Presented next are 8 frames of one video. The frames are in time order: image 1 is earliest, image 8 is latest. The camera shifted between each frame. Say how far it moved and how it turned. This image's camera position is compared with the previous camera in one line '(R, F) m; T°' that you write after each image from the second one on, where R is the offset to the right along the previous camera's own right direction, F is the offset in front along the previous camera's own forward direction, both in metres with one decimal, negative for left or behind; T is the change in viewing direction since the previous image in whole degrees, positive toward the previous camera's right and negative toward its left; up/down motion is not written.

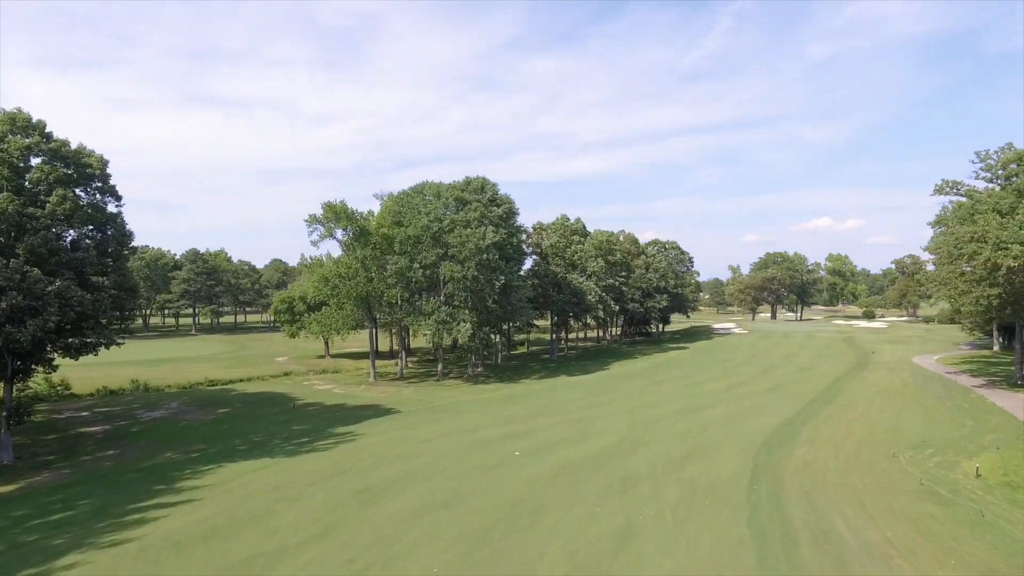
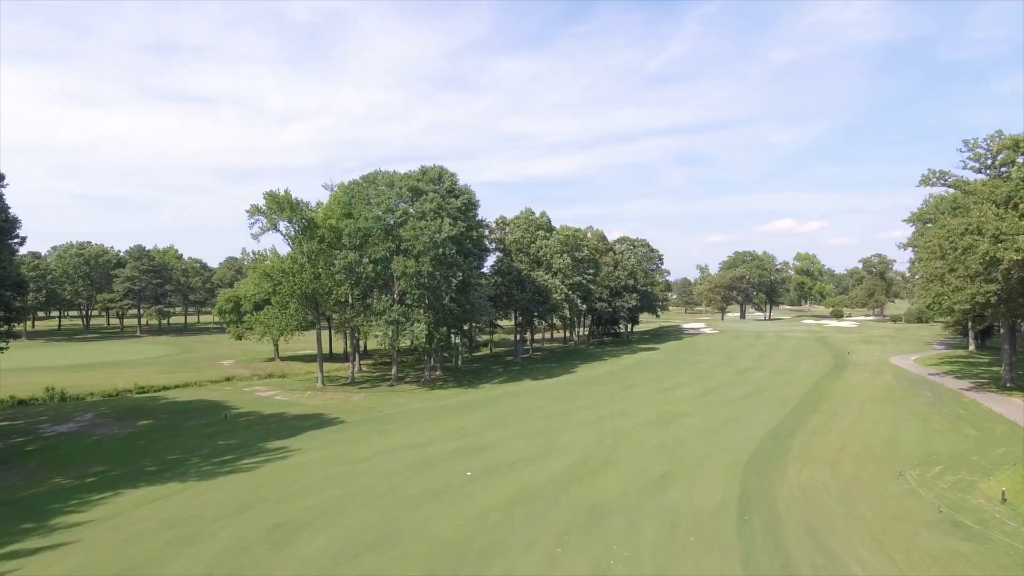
(+0.4, +2.7) m; +2°
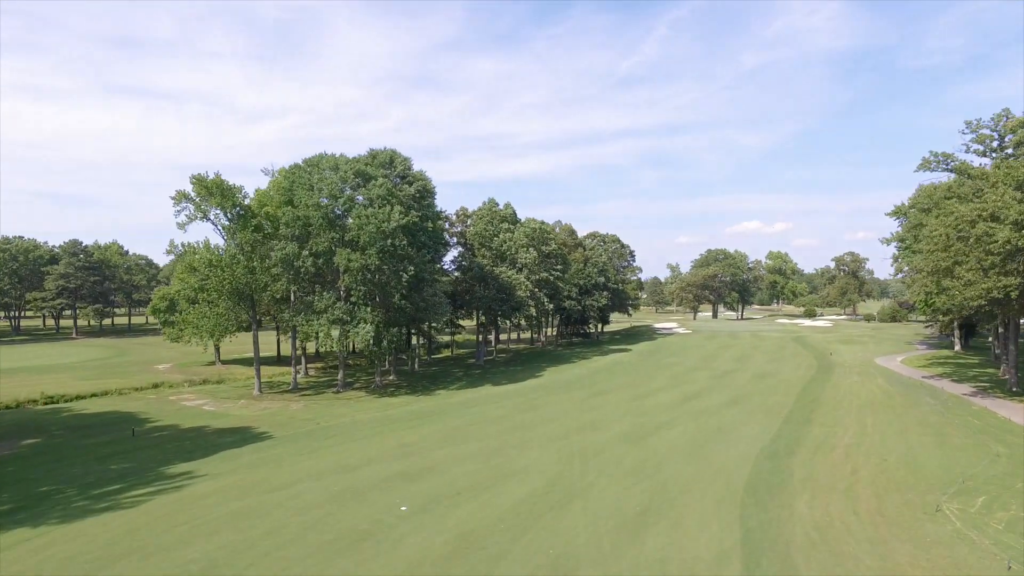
(+0.5, +3.4) m; +2°
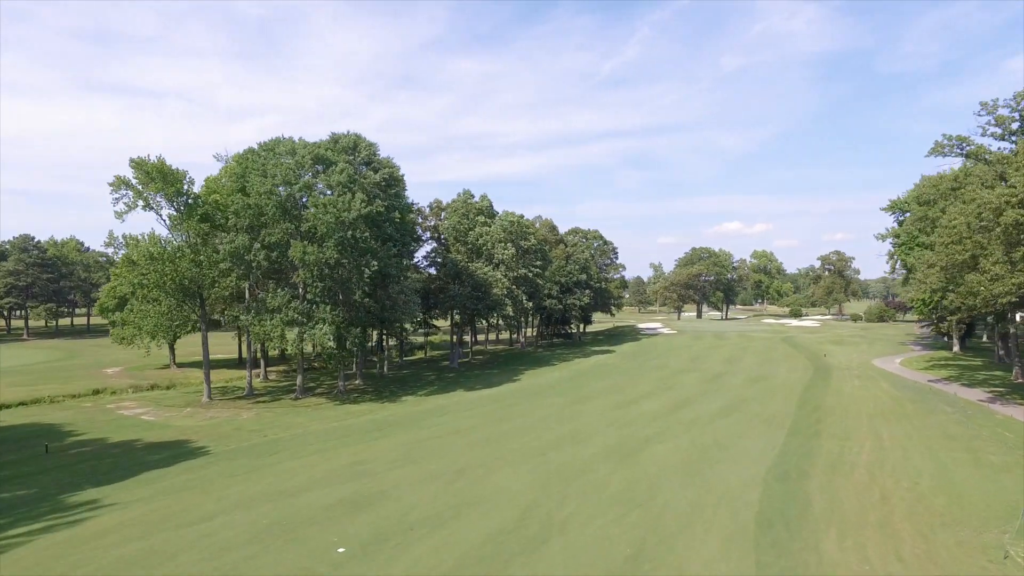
(+0.3, +2.7) m; +1°
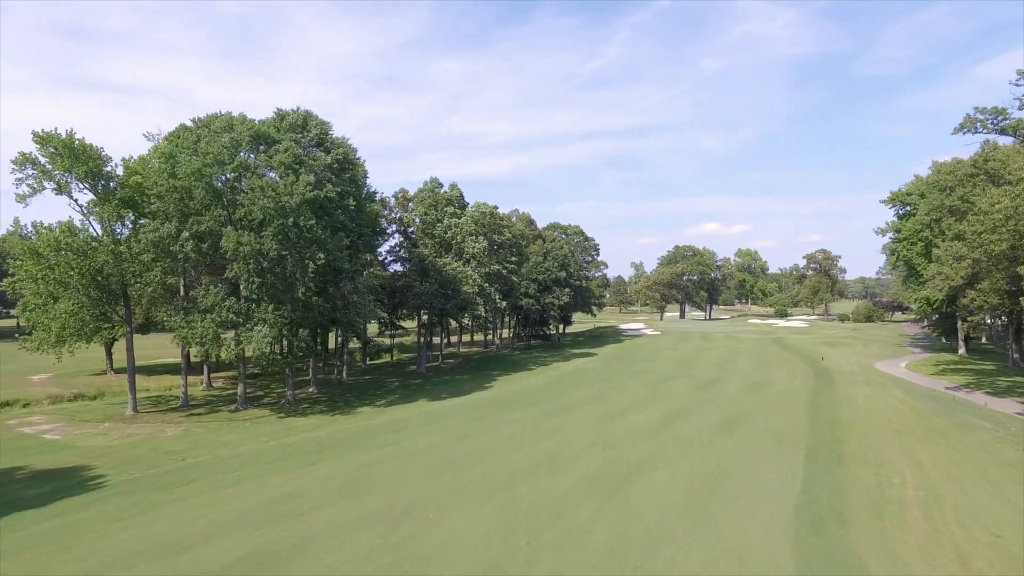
(+0.4, +3.5) m; +2°
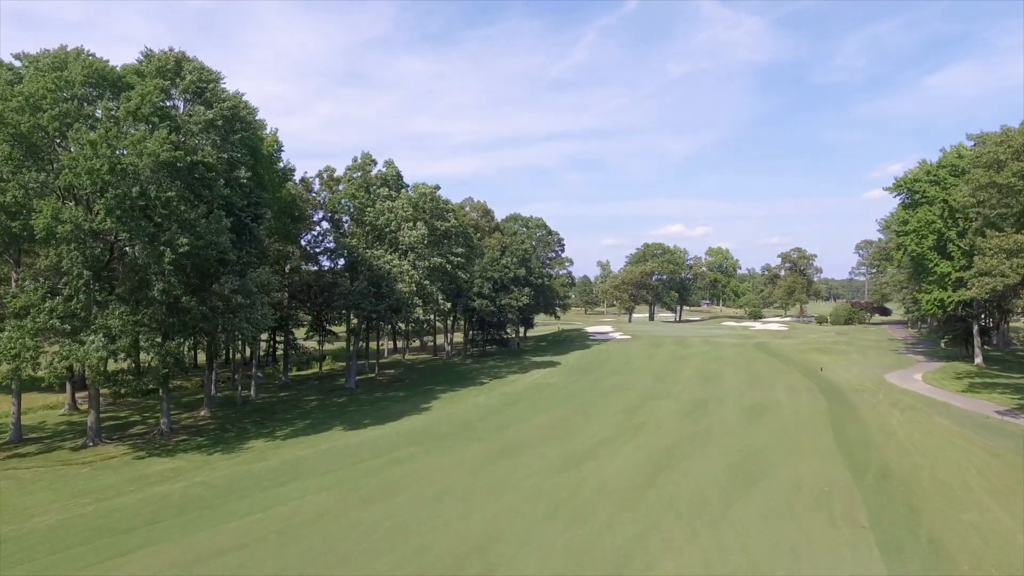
(+0.8, +6.2) m; +3°
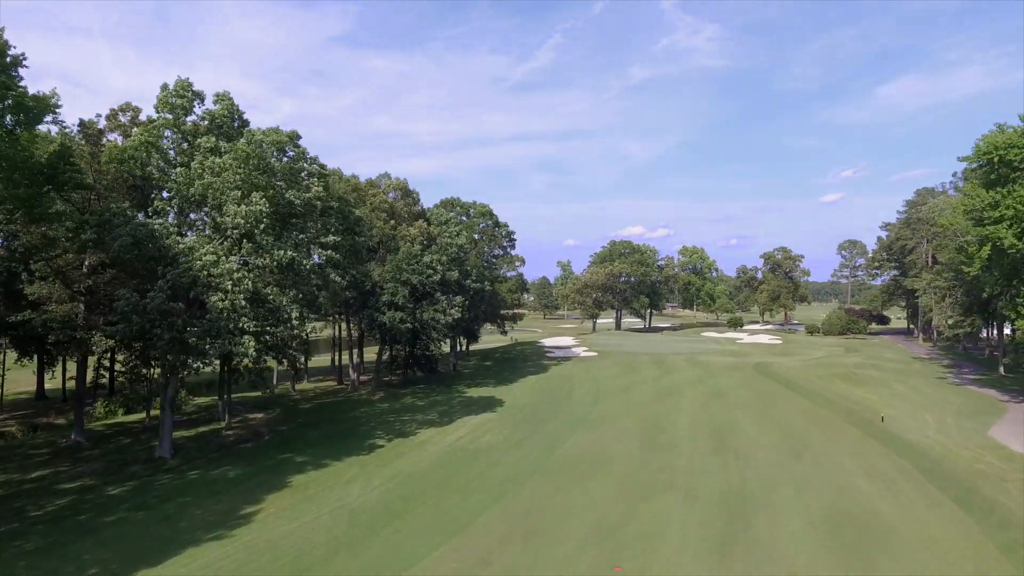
(+1.5, +11.6) m; +3°
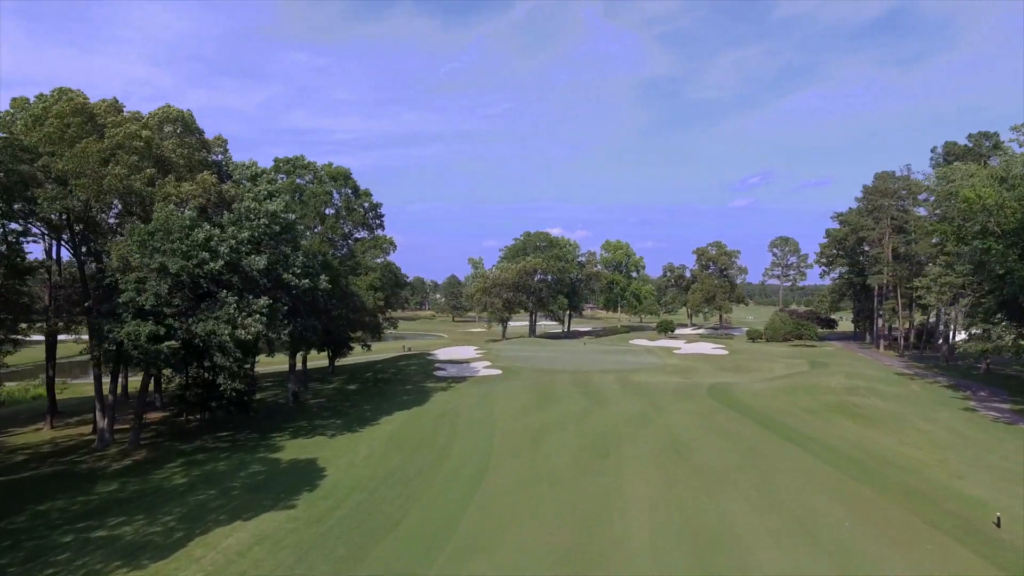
(+2.1, +11.8) m; +6°
